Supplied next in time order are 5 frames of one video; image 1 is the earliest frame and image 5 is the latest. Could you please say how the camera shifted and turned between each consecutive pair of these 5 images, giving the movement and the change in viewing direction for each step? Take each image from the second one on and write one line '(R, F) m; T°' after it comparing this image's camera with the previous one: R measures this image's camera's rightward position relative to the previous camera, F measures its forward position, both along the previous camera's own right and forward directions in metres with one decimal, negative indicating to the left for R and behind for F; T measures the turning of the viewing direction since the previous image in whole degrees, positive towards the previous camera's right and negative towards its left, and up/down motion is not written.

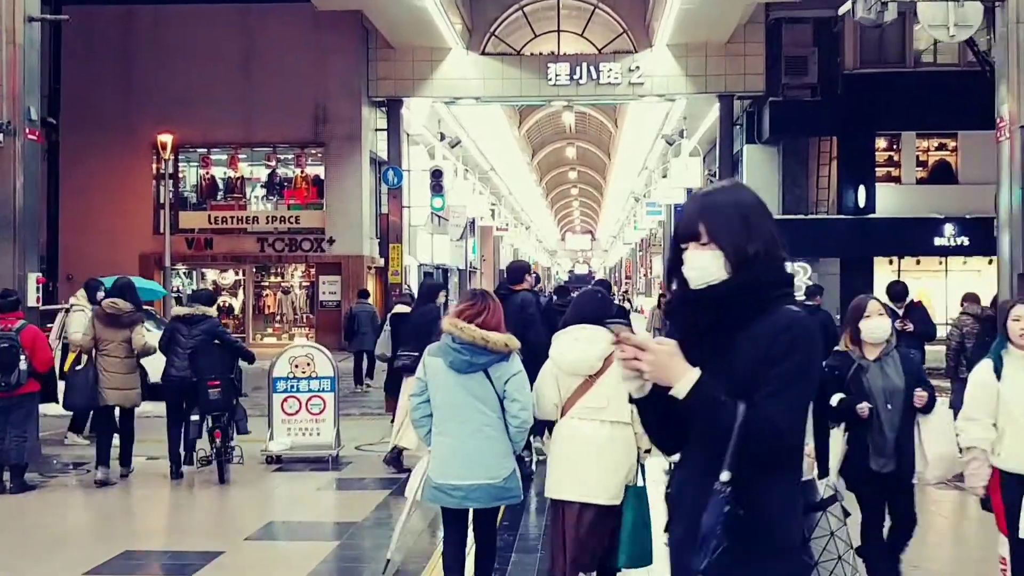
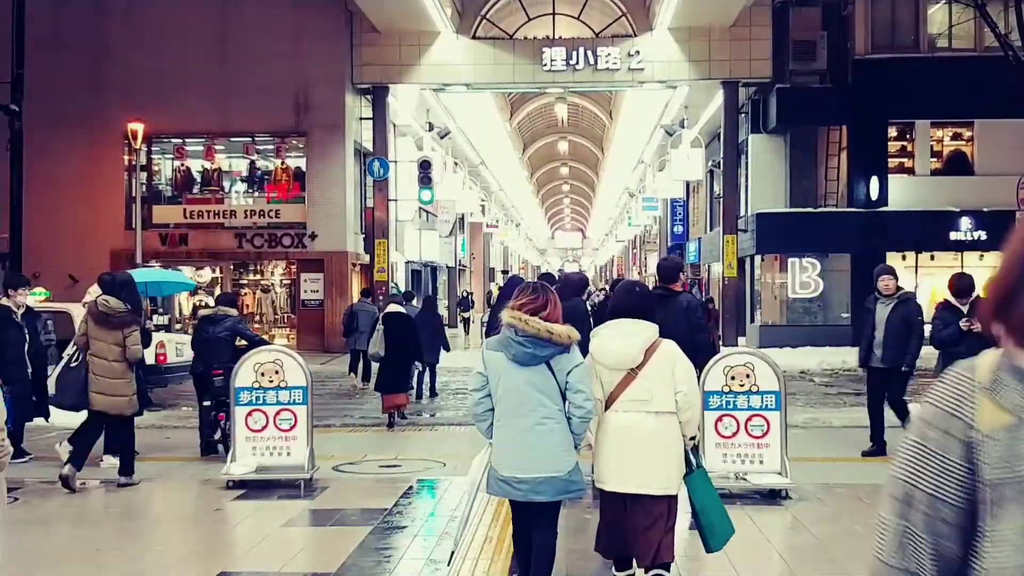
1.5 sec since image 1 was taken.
(-0.1, +1.2) m; +1°
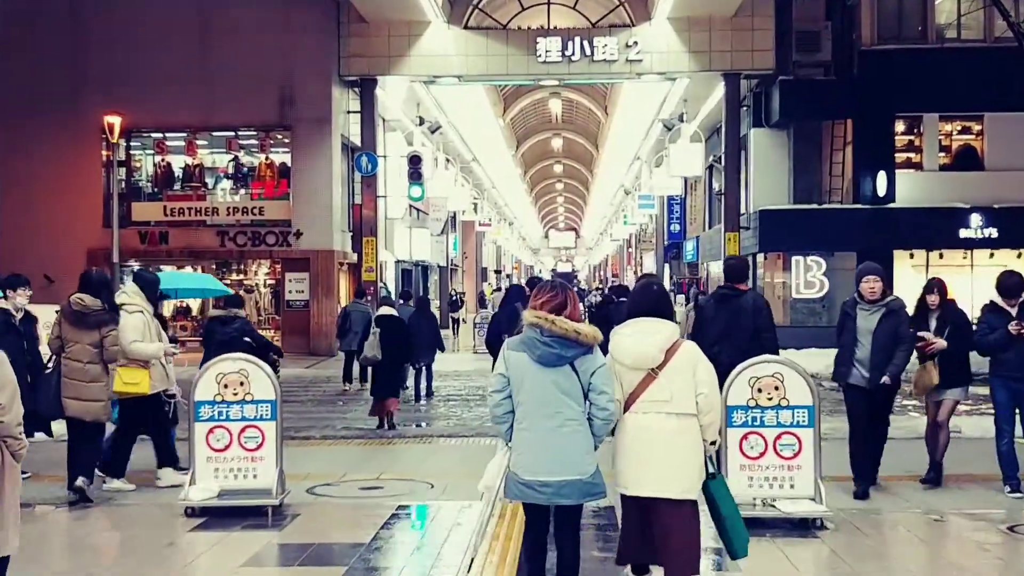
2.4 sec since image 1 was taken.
(0.0, +0.8) m; 0°
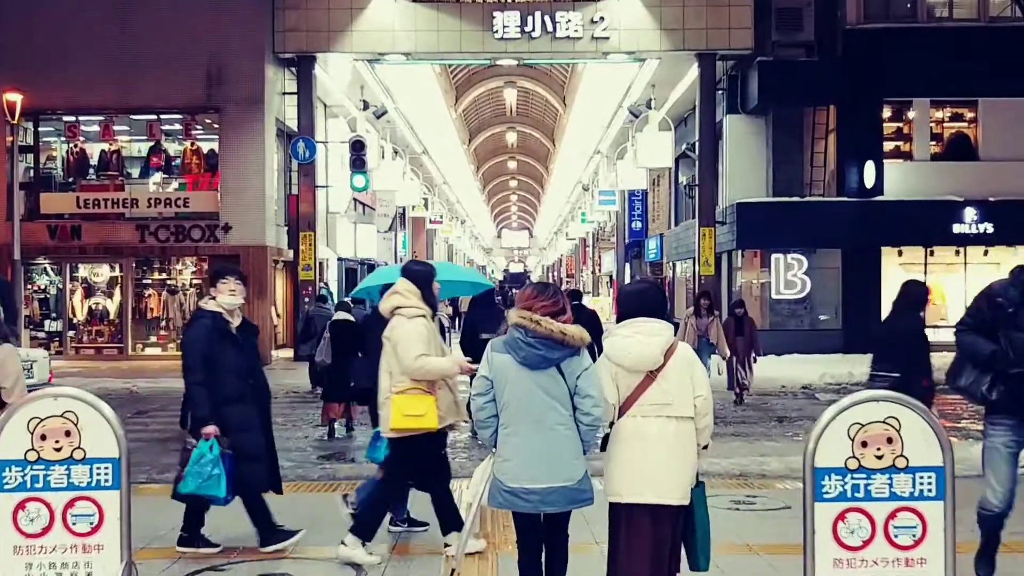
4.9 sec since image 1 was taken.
(-0.1, +2.0) m; +3°
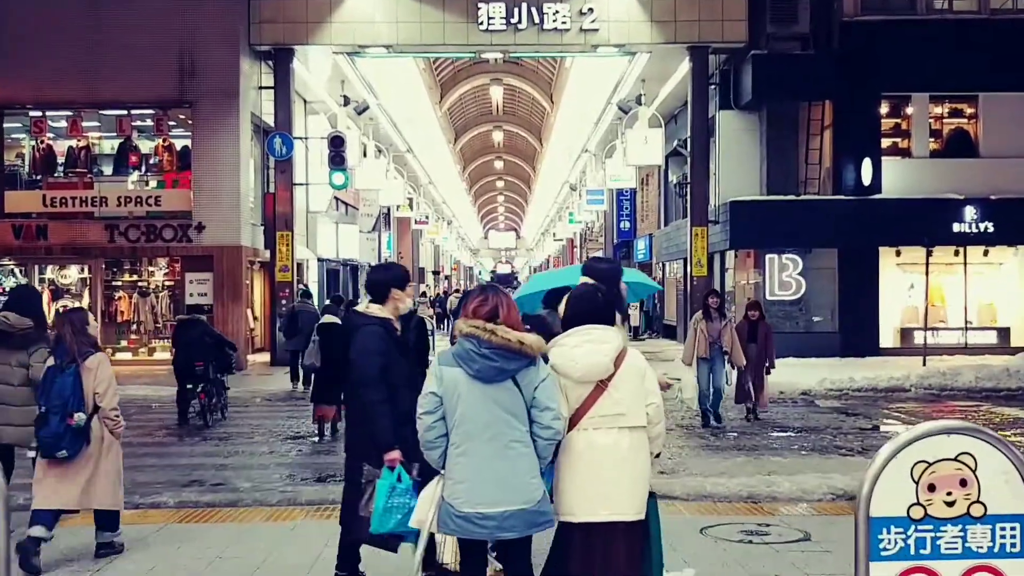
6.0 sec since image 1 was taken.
(0.0, +0.7) m; +1°
